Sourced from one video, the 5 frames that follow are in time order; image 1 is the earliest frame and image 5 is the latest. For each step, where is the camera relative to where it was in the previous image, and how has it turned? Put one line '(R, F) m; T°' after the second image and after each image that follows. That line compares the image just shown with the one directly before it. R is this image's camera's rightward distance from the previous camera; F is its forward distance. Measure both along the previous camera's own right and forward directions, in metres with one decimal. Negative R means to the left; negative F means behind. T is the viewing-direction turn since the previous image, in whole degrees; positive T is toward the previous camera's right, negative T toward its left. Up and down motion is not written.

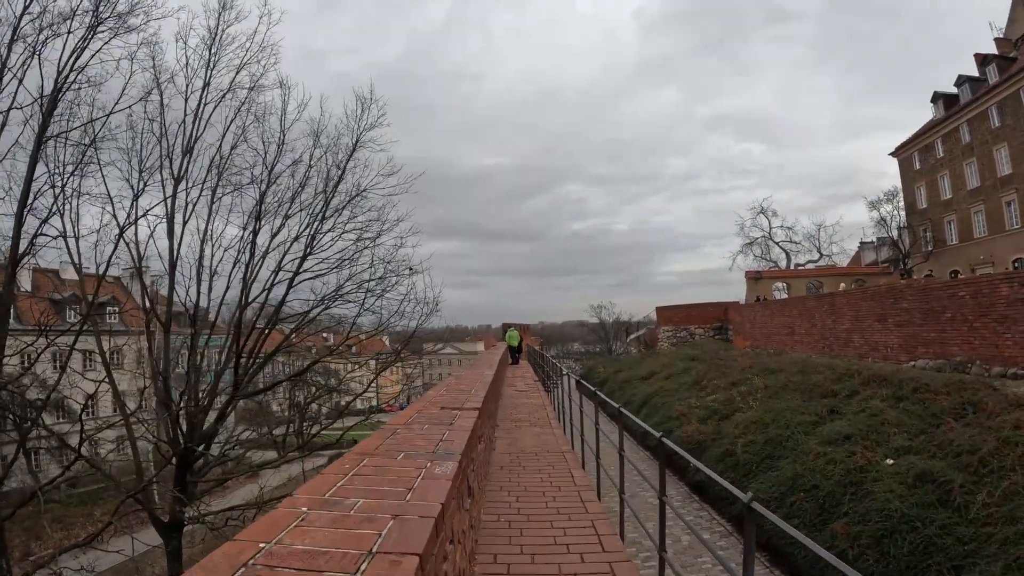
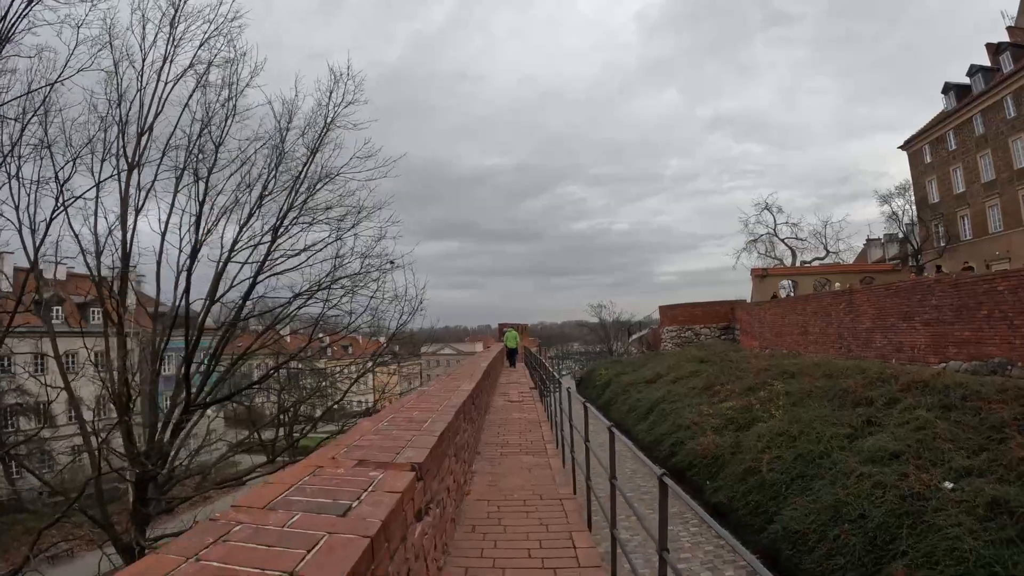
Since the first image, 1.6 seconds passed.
(+0.1, +1.0) m; 0°
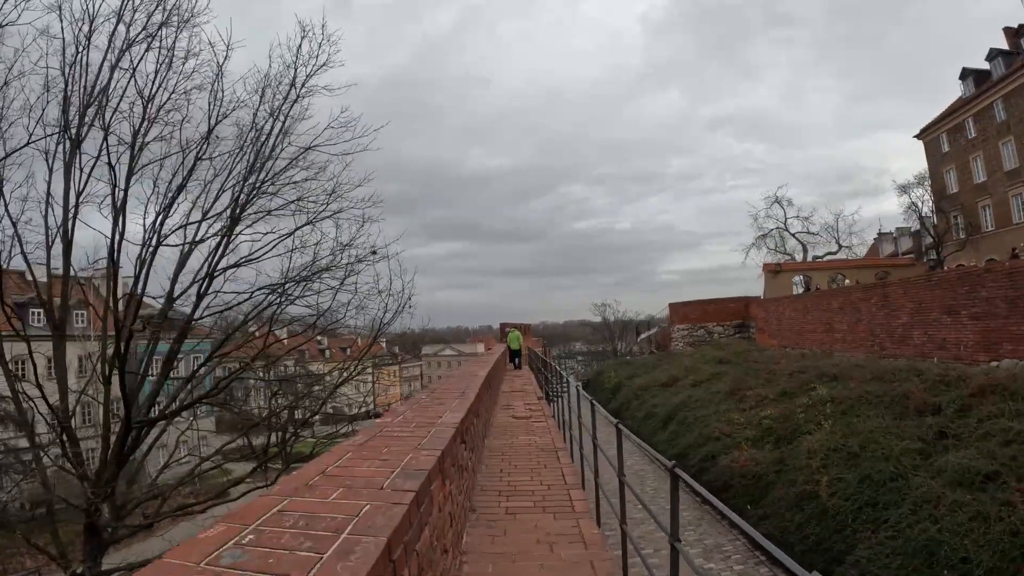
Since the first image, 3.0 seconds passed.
(0.0, +1.1) m; 0°
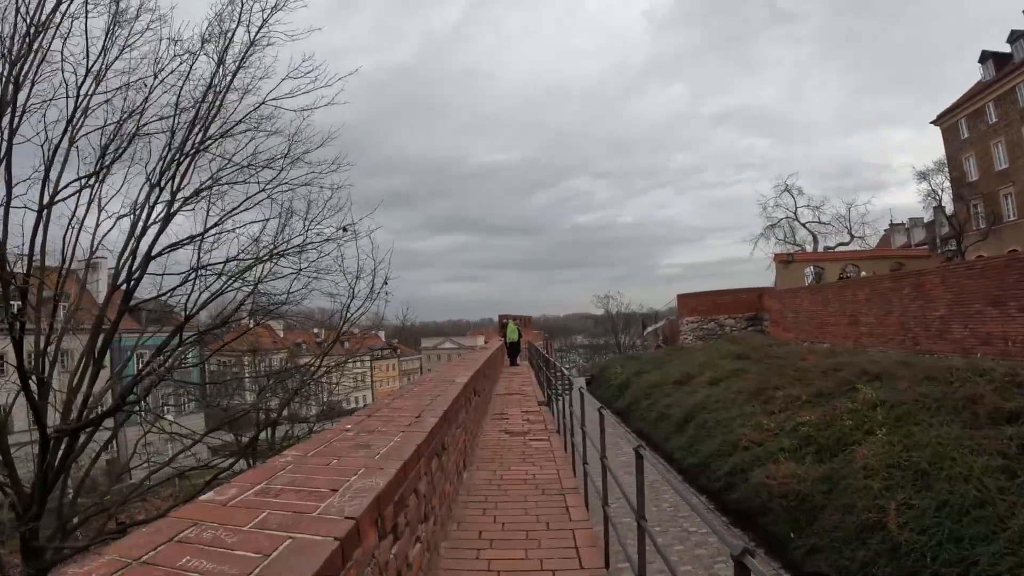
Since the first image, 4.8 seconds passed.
(+0.1, +1.0) m; 0°
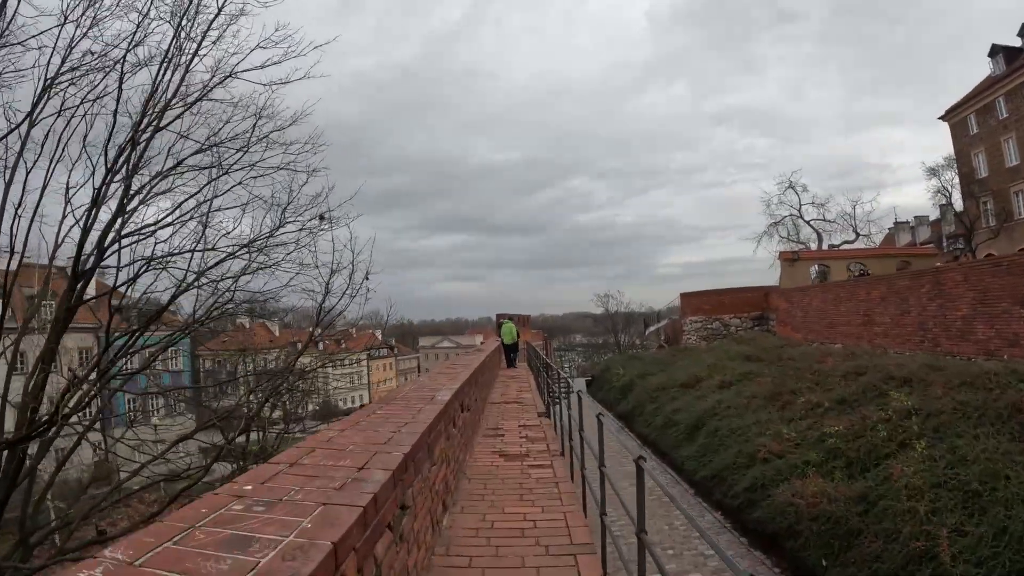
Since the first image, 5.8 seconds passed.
(0.0, +0.6) m; 0°
